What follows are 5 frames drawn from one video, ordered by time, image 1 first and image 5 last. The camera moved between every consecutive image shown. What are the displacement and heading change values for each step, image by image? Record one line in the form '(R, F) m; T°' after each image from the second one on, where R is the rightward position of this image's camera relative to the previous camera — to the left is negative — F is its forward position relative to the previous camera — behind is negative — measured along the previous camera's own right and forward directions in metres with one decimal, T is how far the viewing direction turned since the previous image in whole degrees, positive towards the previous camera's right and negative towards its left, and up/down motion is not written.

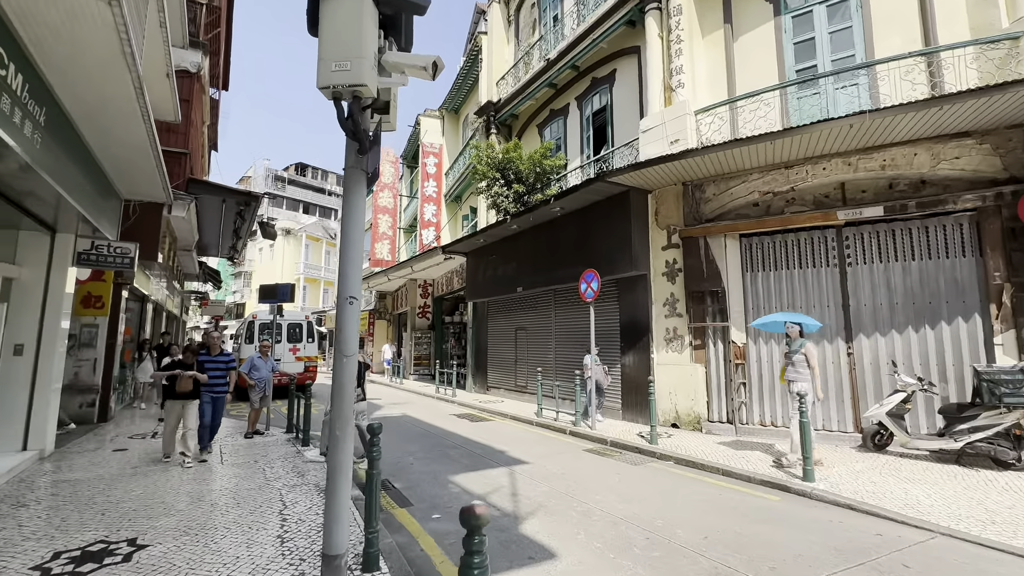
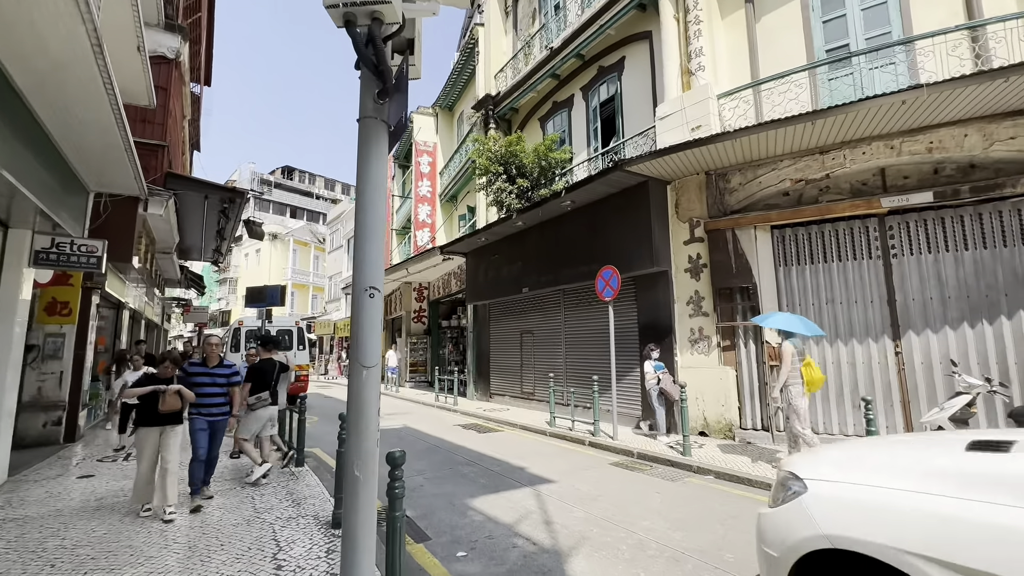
(-0.4, +0.7) m; +1°
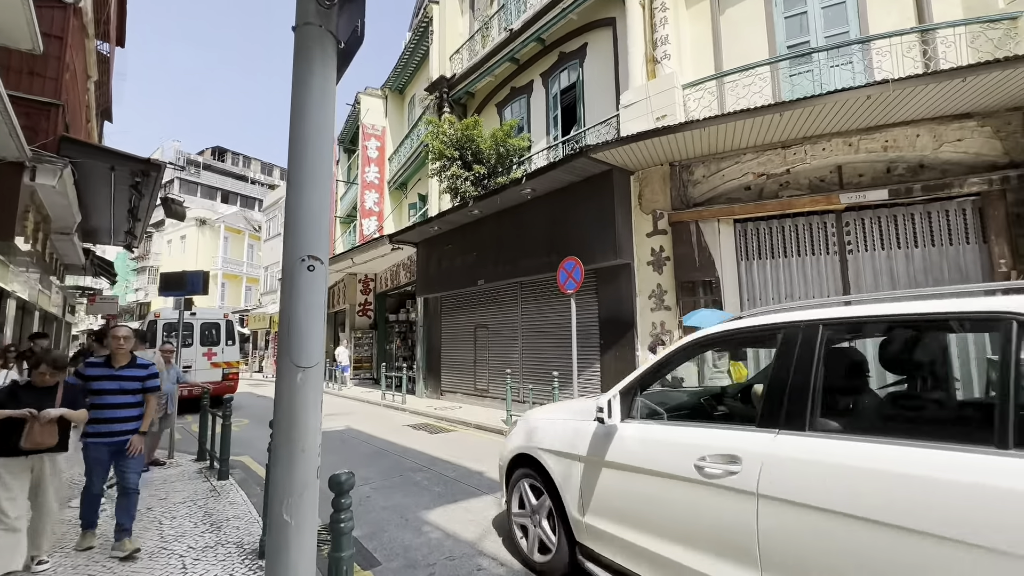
(-0.2, +0.5) m; +7°
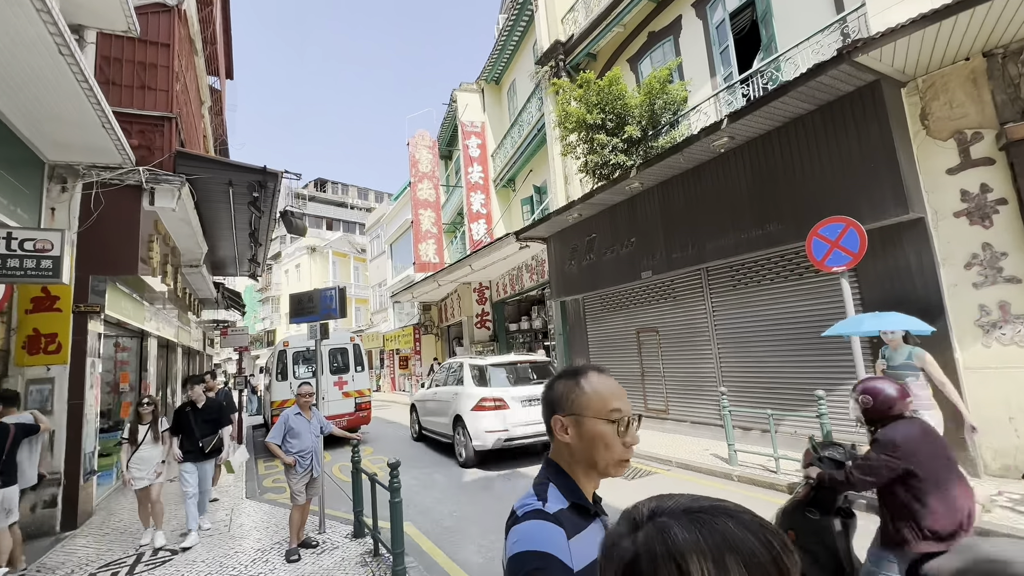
(-1.7, +2.0) m; -11°
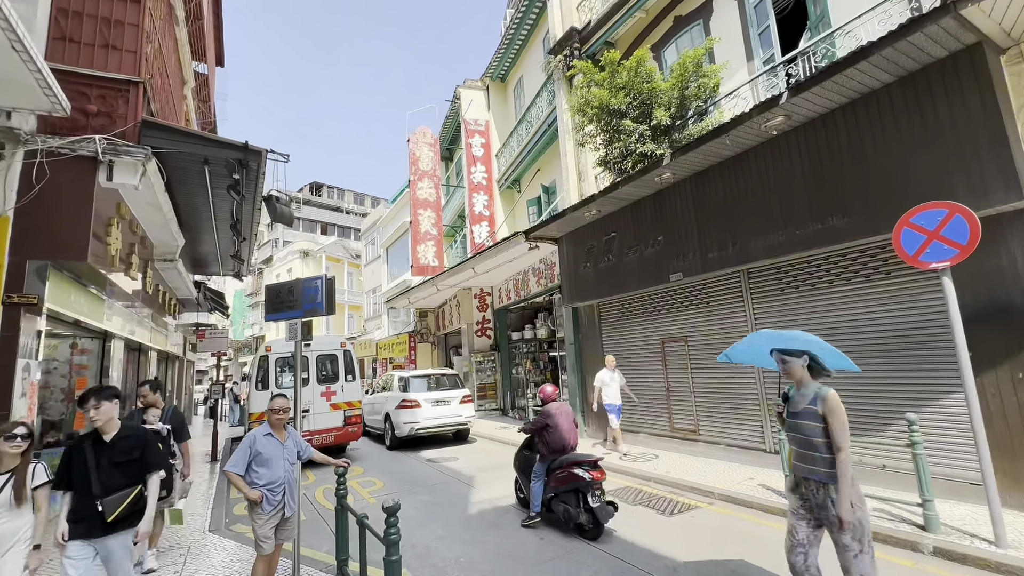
(-0.3, +1.0) m; +1°
